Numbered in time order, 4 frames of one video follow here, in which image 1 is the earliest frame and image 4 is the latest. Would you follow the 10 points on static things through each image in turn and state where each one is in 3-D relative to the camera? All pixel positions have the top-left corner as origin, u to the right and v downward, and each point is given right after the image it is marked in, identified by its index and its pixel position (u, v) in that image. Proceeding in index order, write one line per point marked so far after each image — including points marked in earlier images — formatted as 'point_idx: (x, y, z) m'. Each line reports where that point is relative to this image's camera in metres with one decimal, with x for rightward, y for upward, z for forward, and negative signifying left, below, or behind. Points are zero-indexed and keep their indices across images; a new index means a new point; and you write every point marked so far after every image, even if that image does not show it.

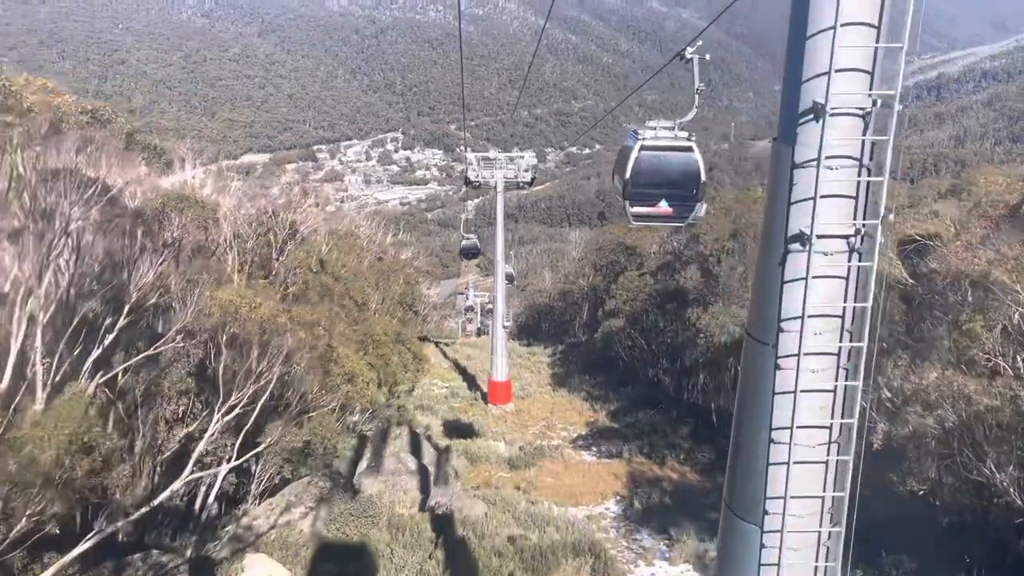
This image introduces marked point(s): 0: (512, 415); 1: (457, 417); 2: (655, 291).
0: (0.0, -2.8, +16.5) m
1: (-1.2, -2.8, +16.0) m
2: (+3.4, -0.1, +17.4) m
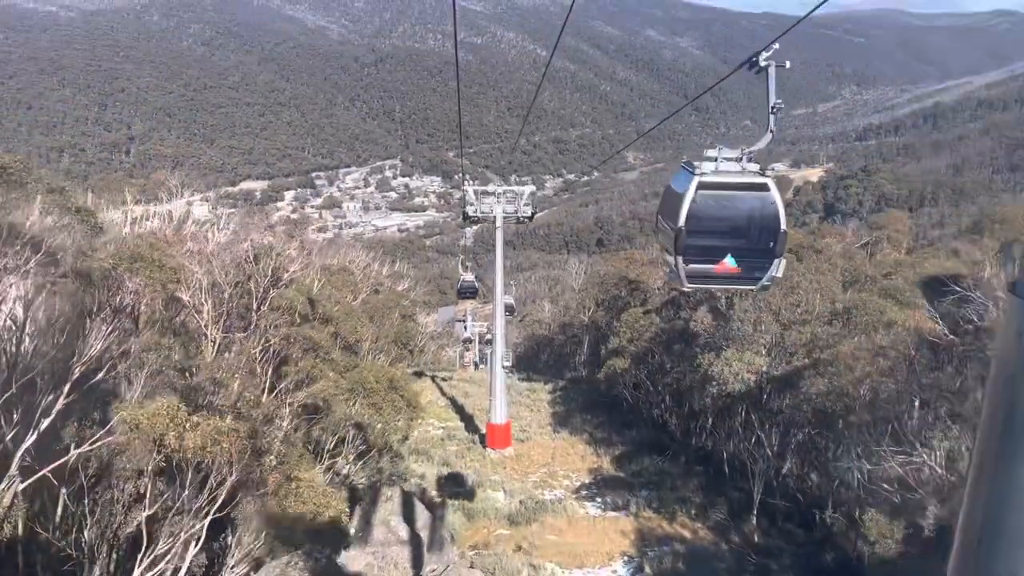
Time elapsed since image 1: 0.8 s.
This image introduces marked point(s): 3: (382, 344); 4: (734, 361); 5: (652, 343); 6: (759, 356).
0: (0.0, -3.6, +15.7) m
1: (-1.2, -3.6, +15.2) m
2: (+3.4, -1.0, +16.7) m
3: (-3.0, -1.3, +17.1) m
4: (+3.4, -1.1, +11.4) m
5: (+3.2, -1.2, +16.9) m
6: (+3.7, -1.0, +11.2) m
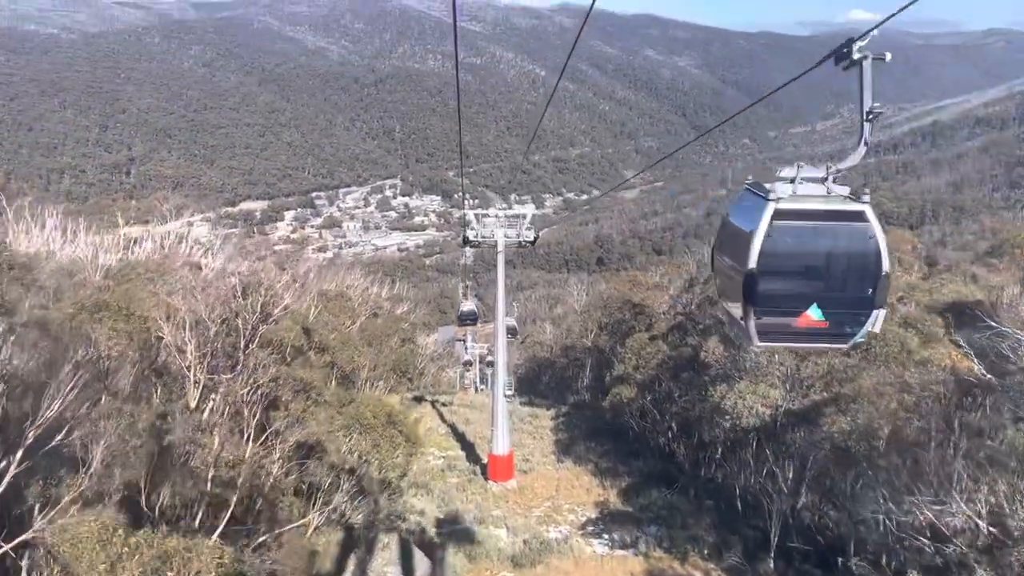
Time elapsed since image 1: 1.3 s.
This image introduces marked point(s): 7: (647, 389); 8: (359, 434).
0: (0.0, -4.2, +15.2) m
1: (-1.1, -4.1, +14.7) m
2: (+3.4, -1.5, +16.2) m
3: (-2.9, -1.9, +16.6) m
4: (+3.4, -1.5, +10.9) m
5: (+3.2, -1.8, +16.4) m
6: (+3.8, -1.5, +10.7) m
7: (+3.0, -2.3, +17.0) m
8: (-1.9, -1.9, +9.5) m
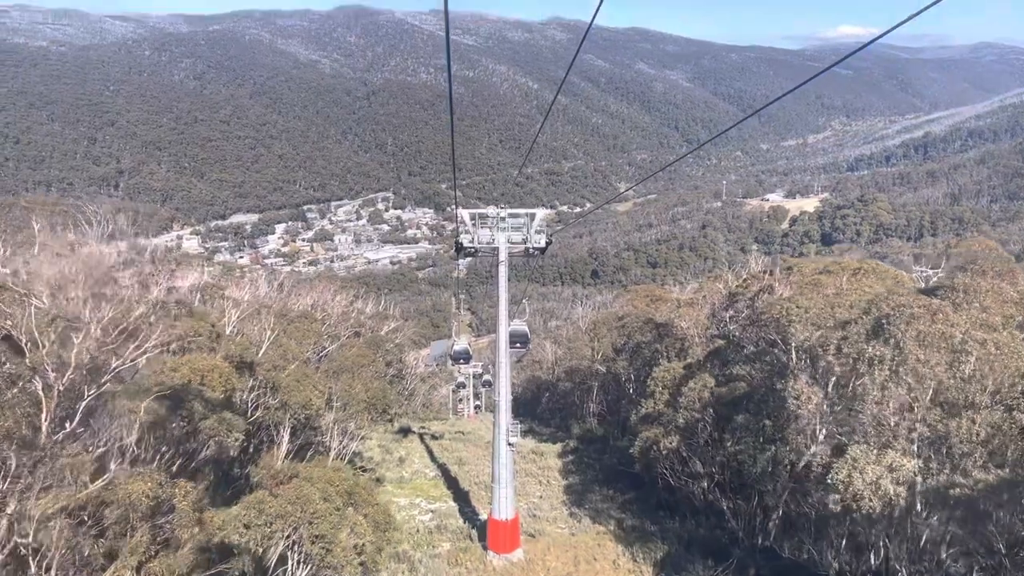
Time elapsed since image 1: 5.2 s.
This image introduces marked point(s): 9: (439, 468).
0: (+0.2, -4.5, +11.8) m
1: (-1.0, -4.4, +11.3) m
2: (+3.5, -1.8, +12.9) m
3: (-2.8, -2.2, +13.2) m
4: (+3.6, -1.8, +7.5) m
5: (+3.3, -2.1, +13.1) m
6: (+3.9, -1.7, +7.4) m
7: (+3.1, -2.6, +13.7) m
8: (-1.8, -2.1, +6.1) m
9: (-1.8, -4.5, +18.8) m
